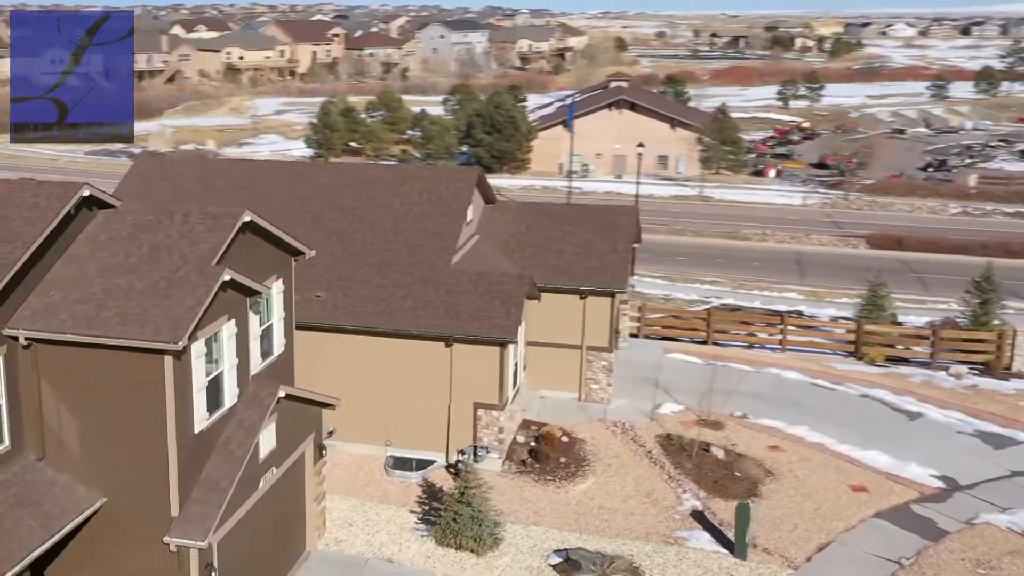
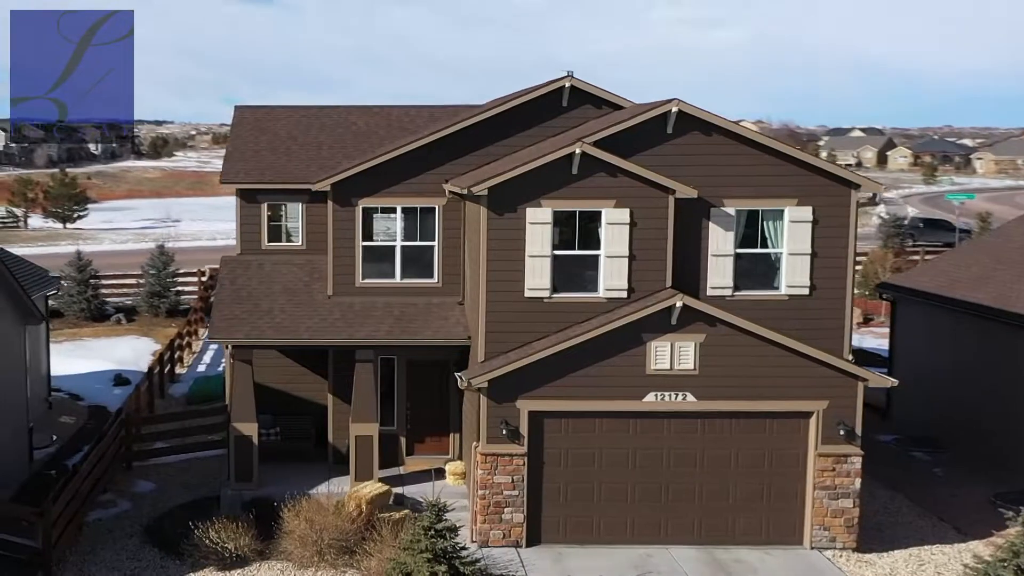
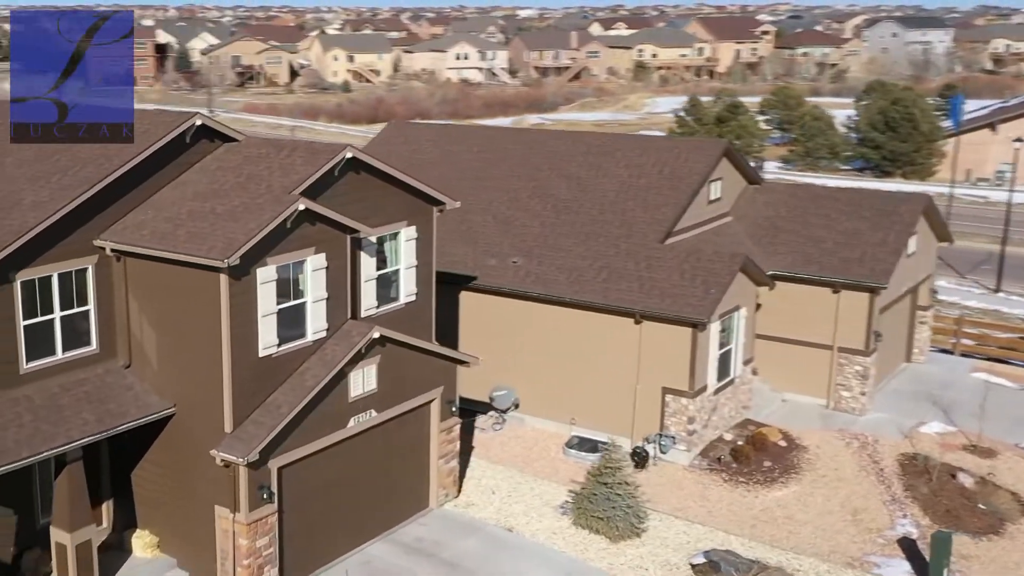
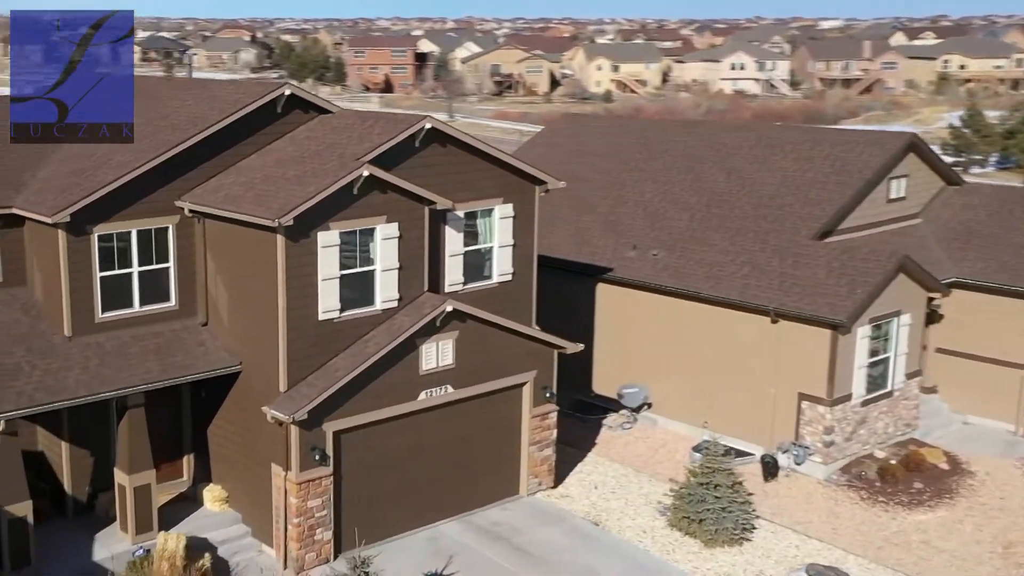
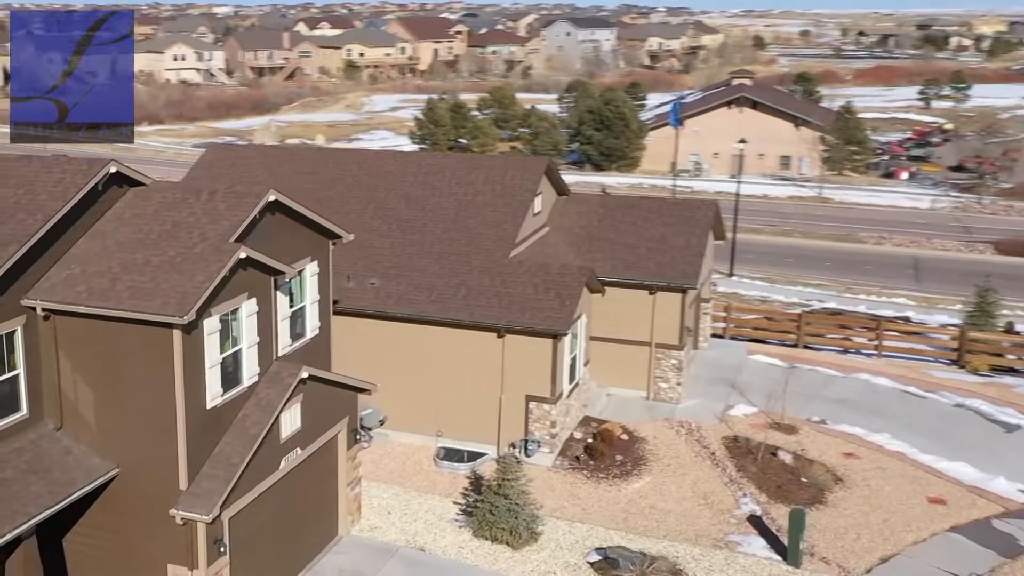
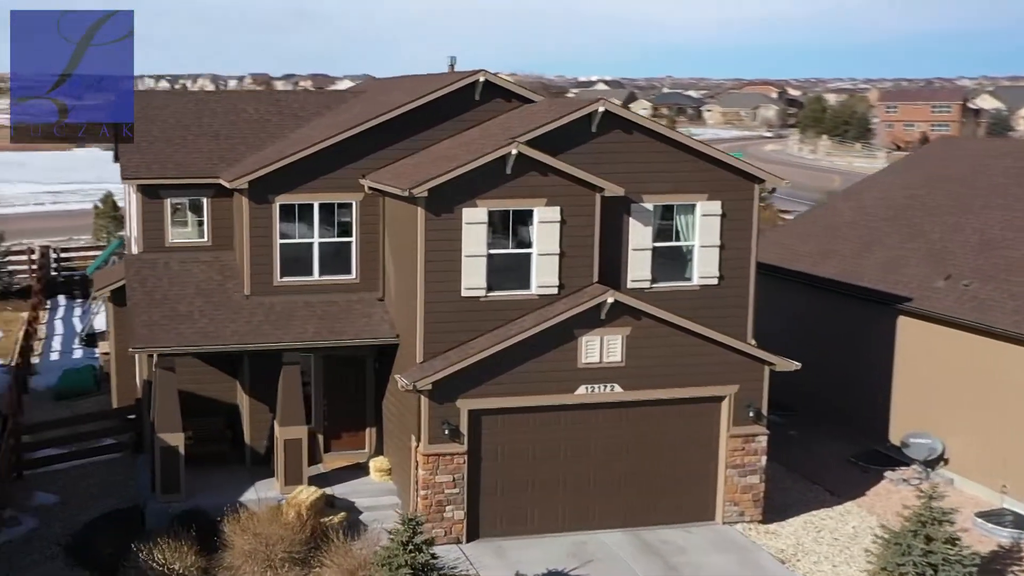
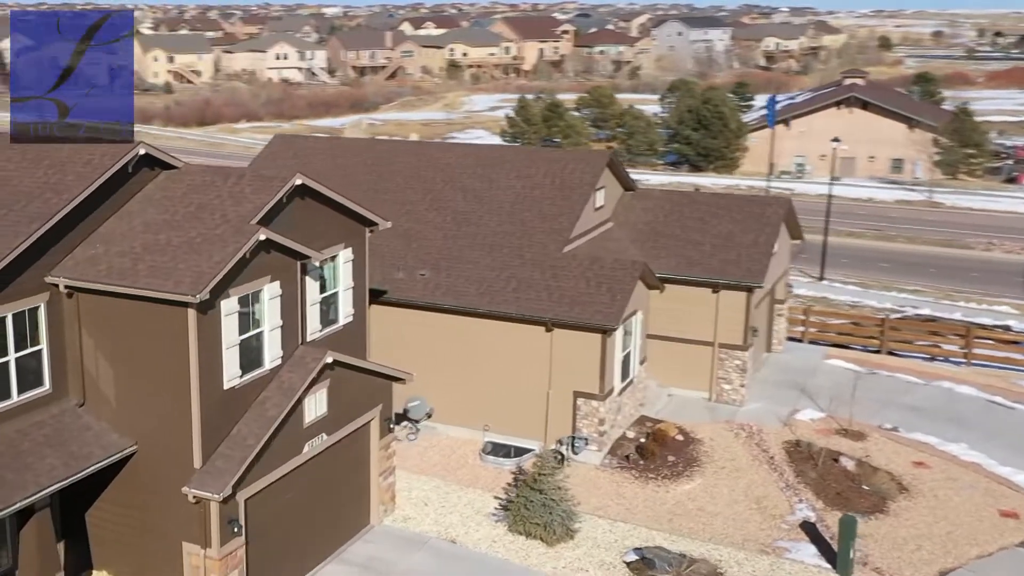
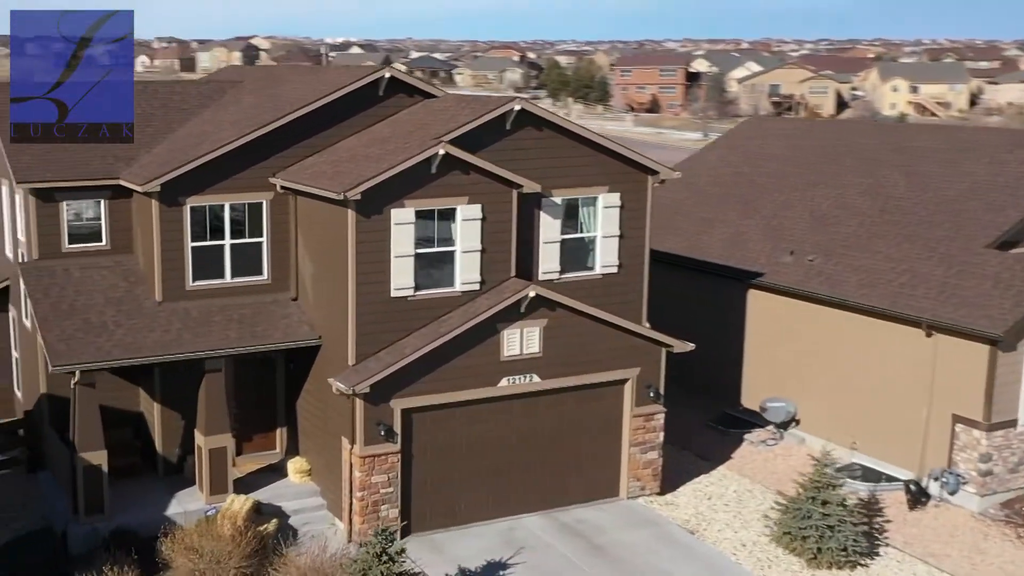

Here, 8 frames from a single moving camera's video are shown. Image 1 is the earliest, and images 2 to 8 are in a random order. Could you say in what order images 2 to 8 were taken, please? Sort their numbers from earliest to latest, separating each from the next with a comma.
5, 7, 3, 4, 8, 6, 2
